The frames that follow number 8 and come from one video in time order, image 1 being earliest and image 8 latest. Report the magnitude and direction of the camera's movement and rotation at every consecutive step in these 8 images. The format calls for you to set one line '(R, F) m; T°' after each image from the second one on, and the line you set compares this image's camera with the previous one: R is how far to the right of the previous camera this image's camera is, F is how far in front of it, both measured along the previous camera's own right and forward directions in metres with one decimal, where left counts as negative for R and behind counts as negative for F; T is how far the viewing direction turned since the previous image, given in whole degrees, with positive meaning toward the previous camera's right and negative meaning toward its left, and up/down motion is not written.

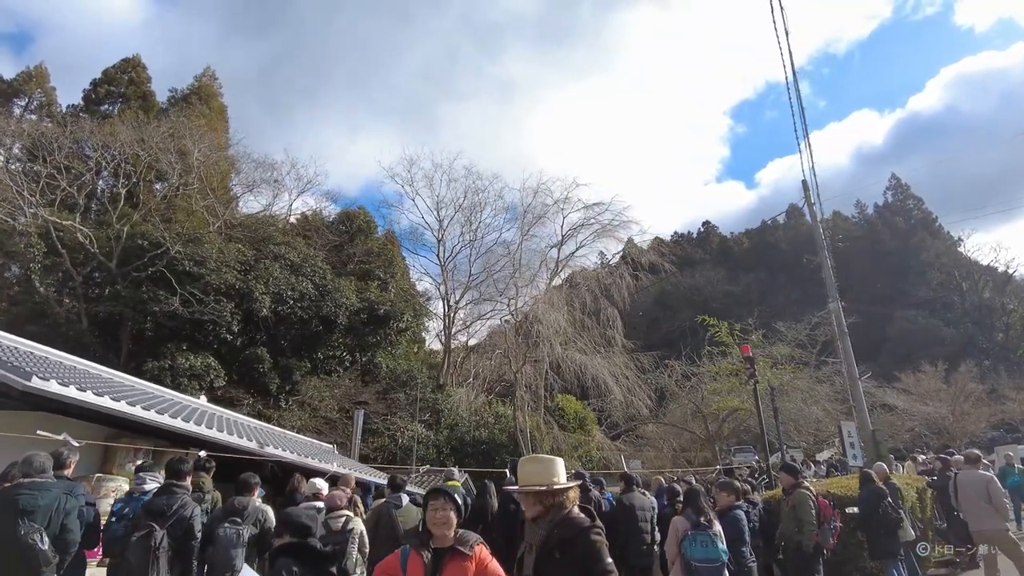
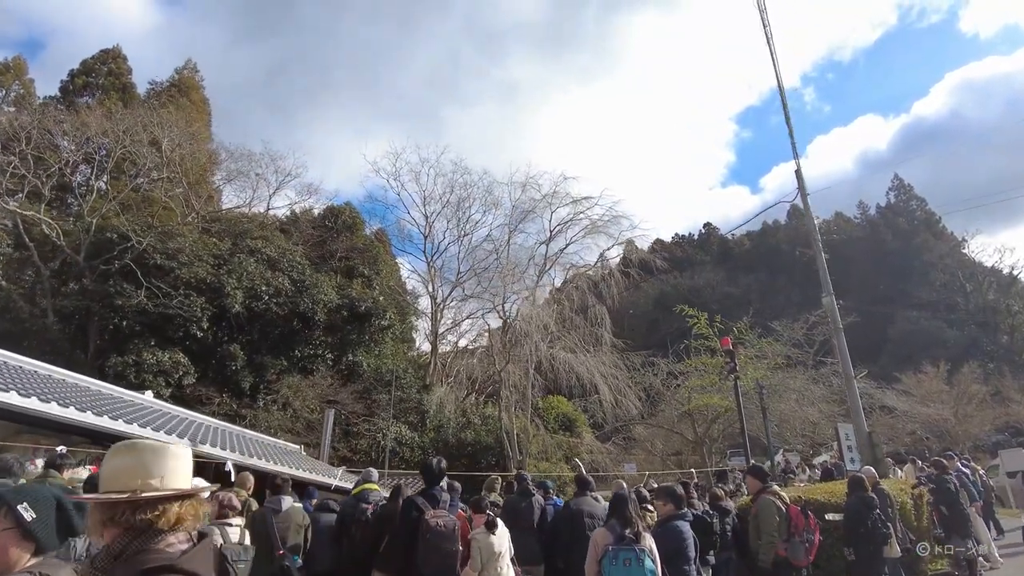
(+0.5, +0.6) m; 0°
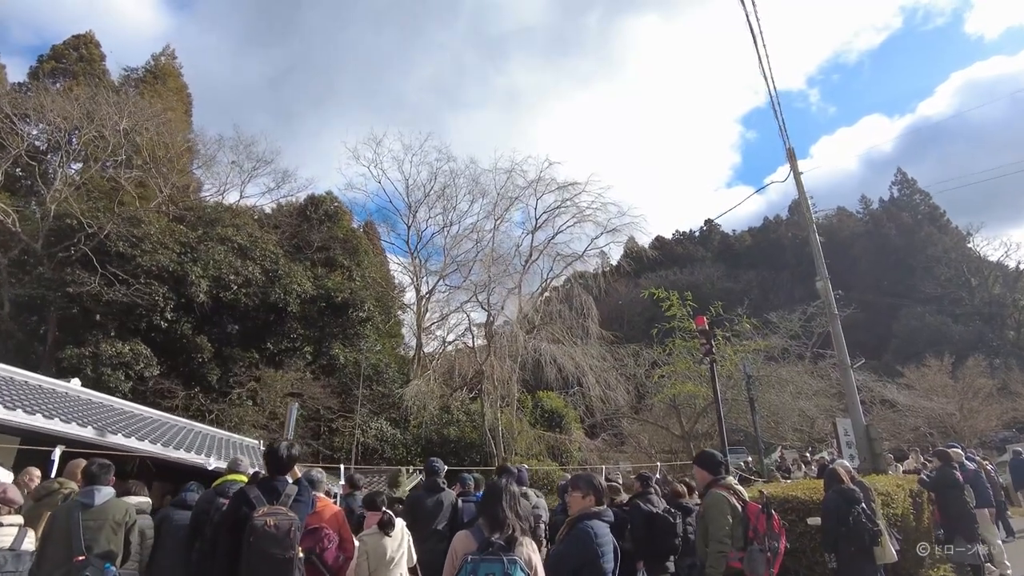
(+0.5, +0.7) m; 0°
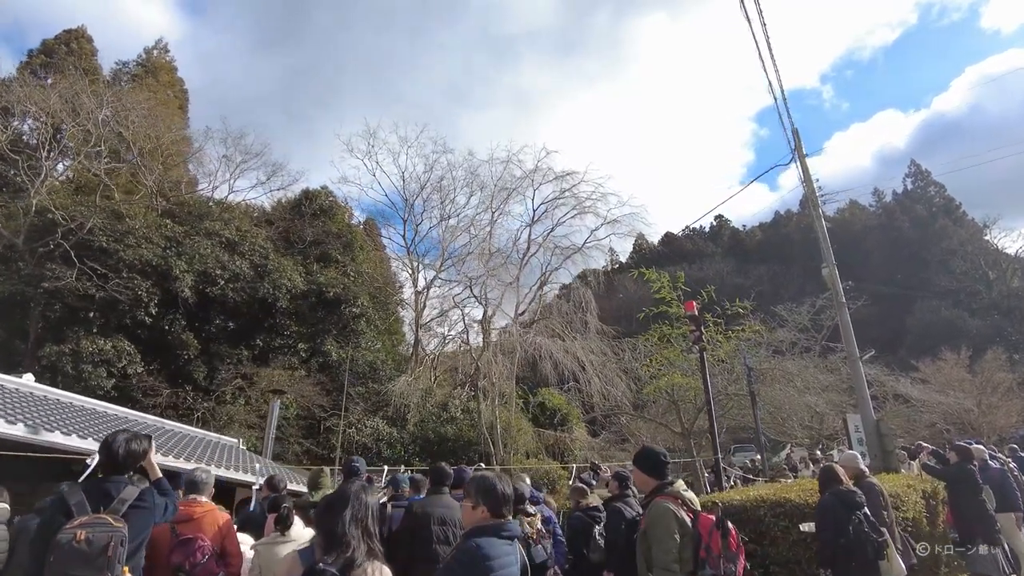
(+0.4, +0.5) m; -1°
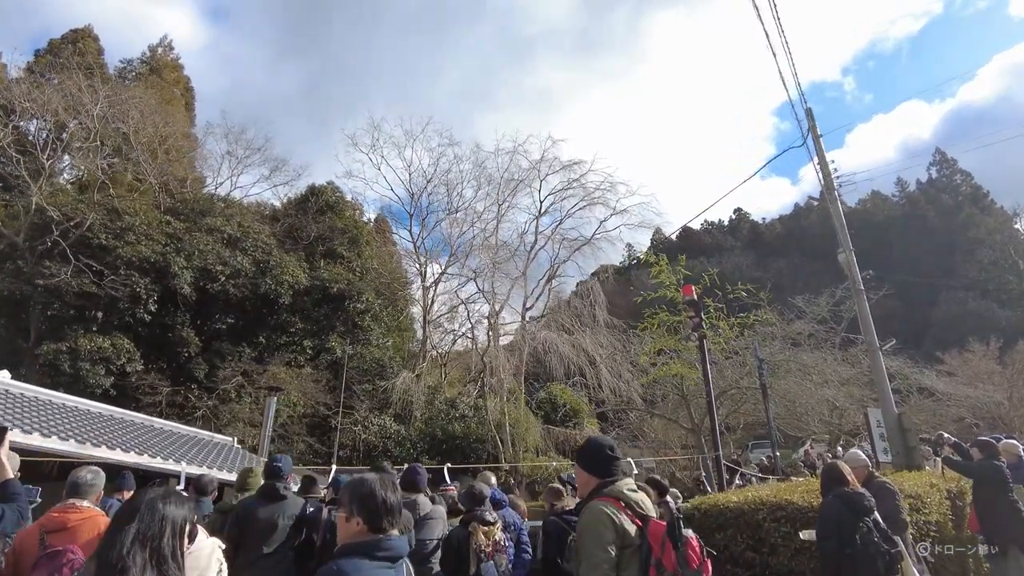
(+0.3, +0.4) m; -2°
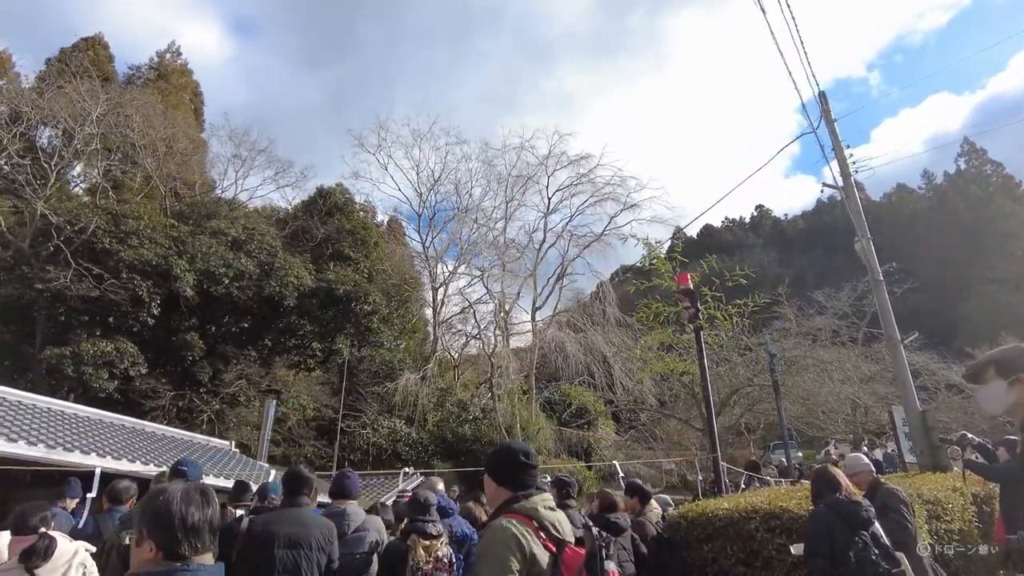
(+0.3, +0.3) m; -2°
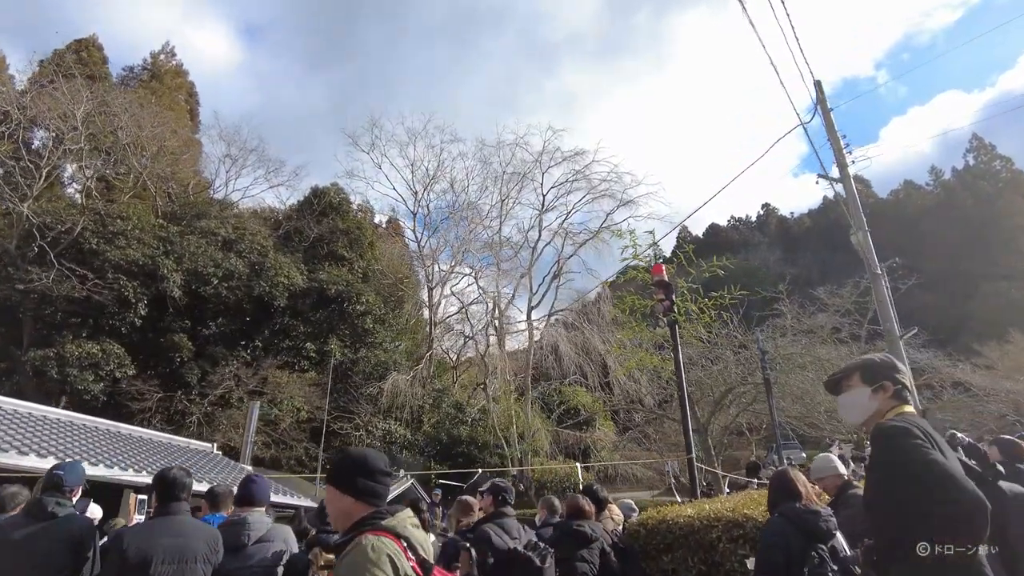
(+0.3, +0.2) m; -1°
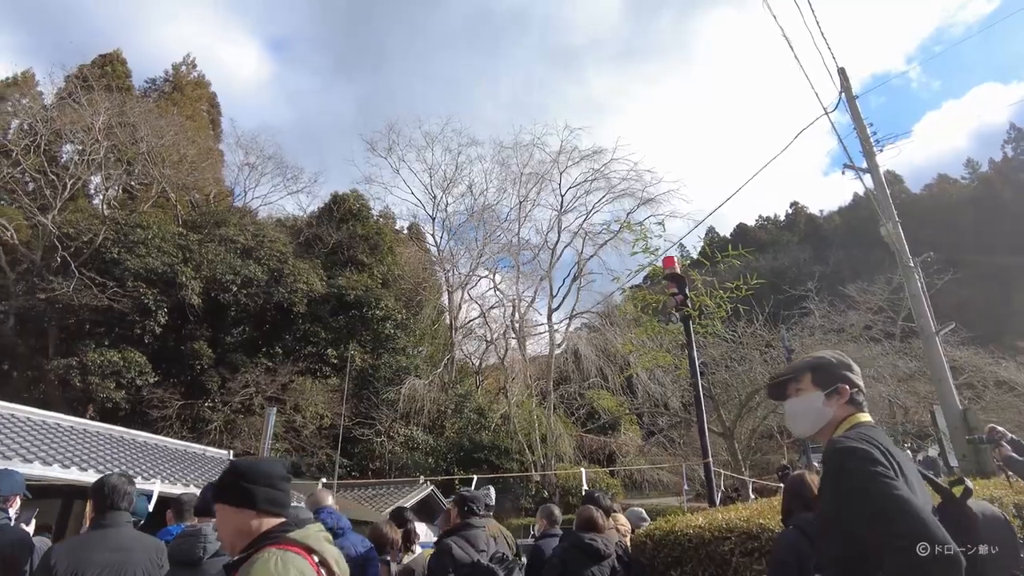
(+0.2, +0.2) m; -2°
